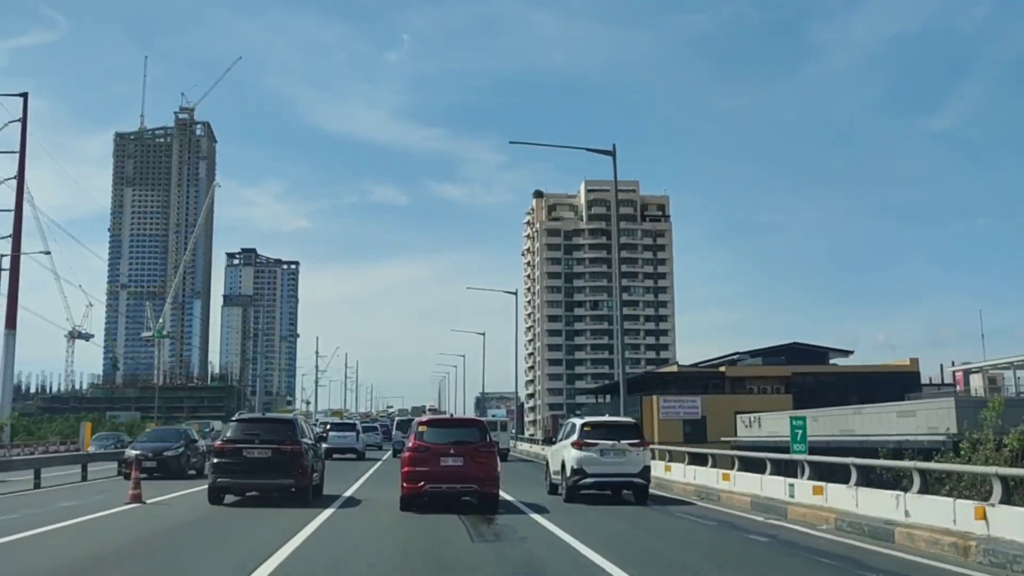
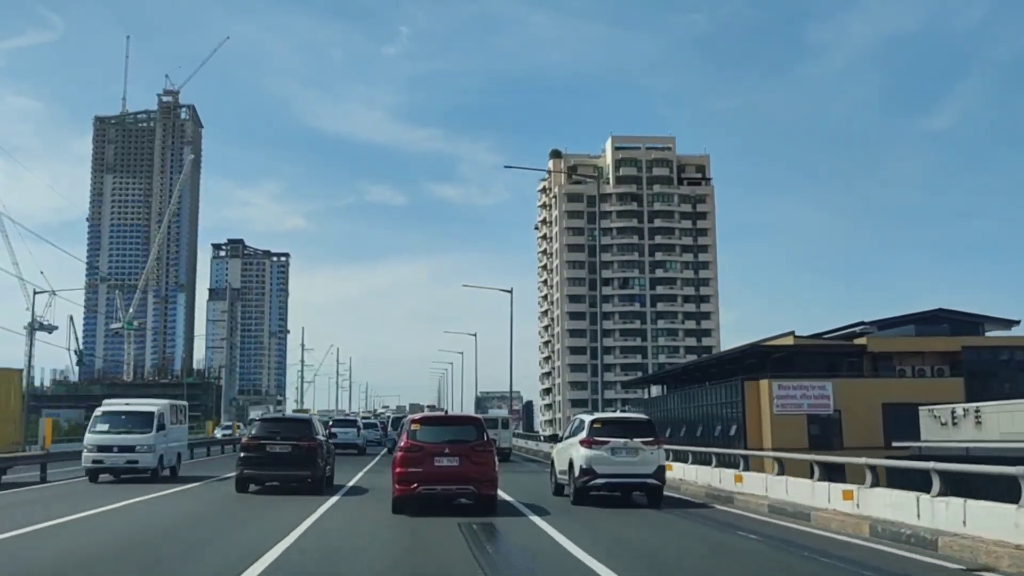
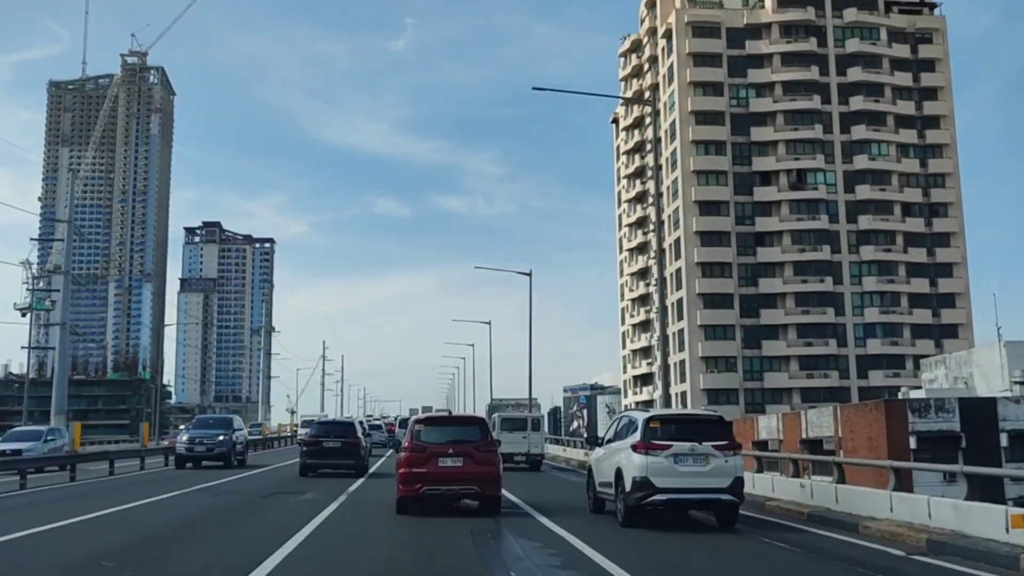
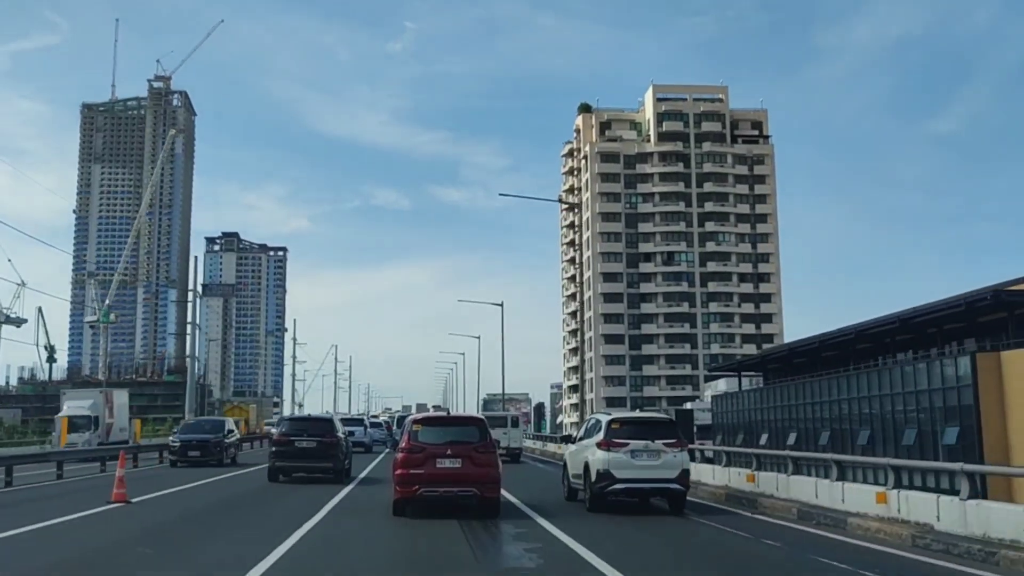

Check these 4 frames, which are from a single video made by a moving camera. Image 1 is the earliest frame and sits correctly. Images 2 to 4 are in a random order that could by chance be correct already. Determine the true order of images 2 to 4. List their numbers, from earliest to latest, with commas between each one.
2, 4, 3
